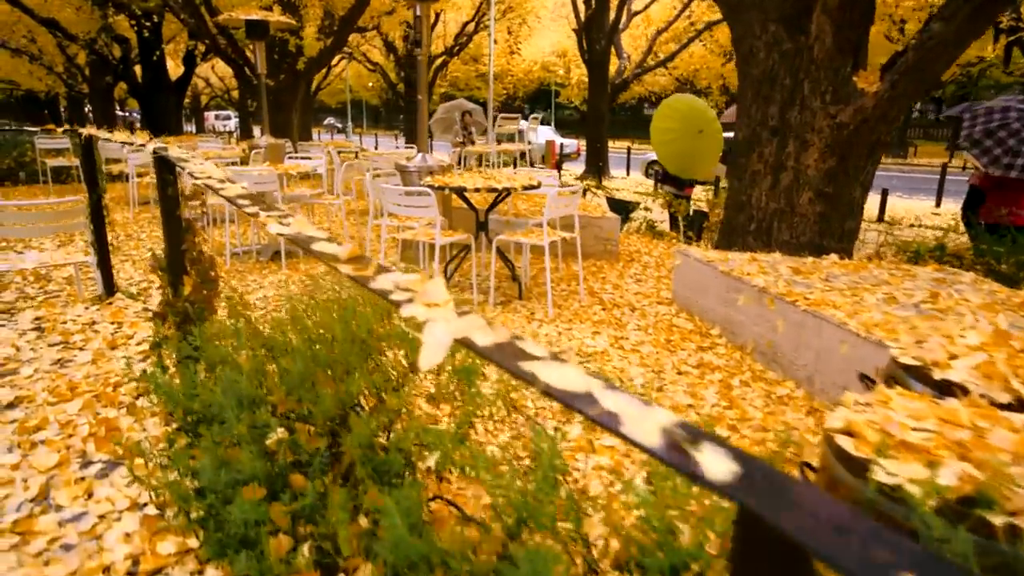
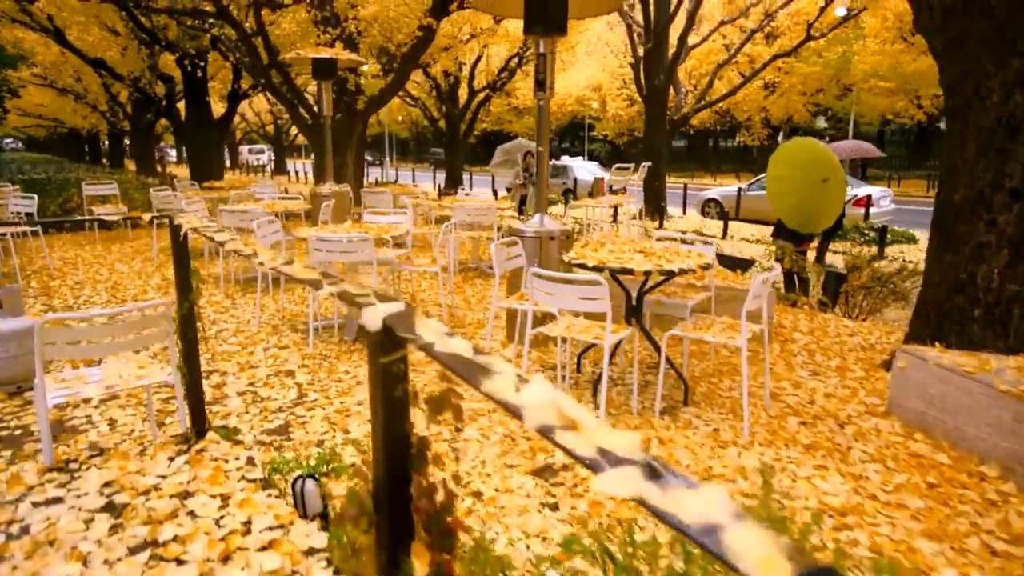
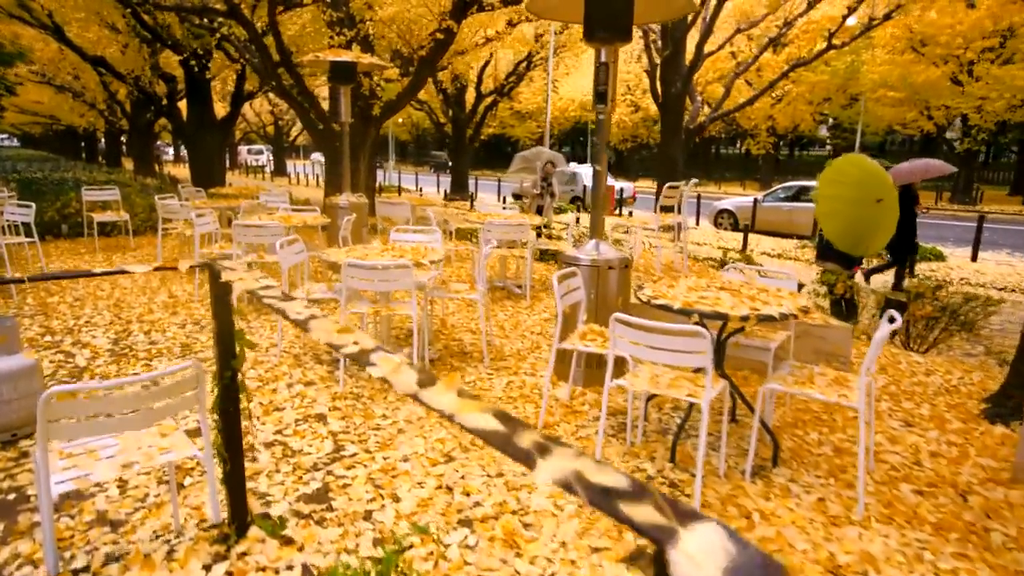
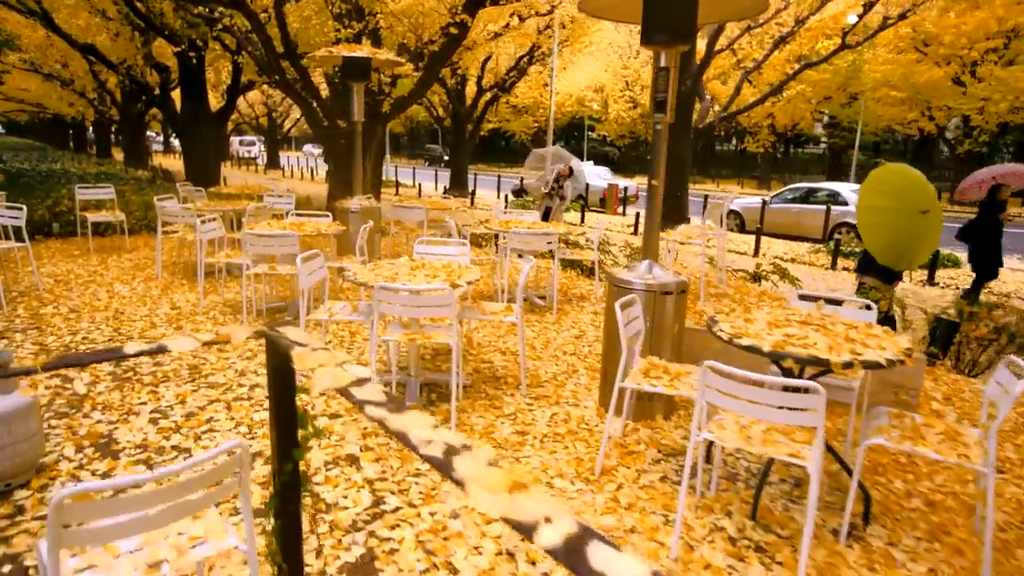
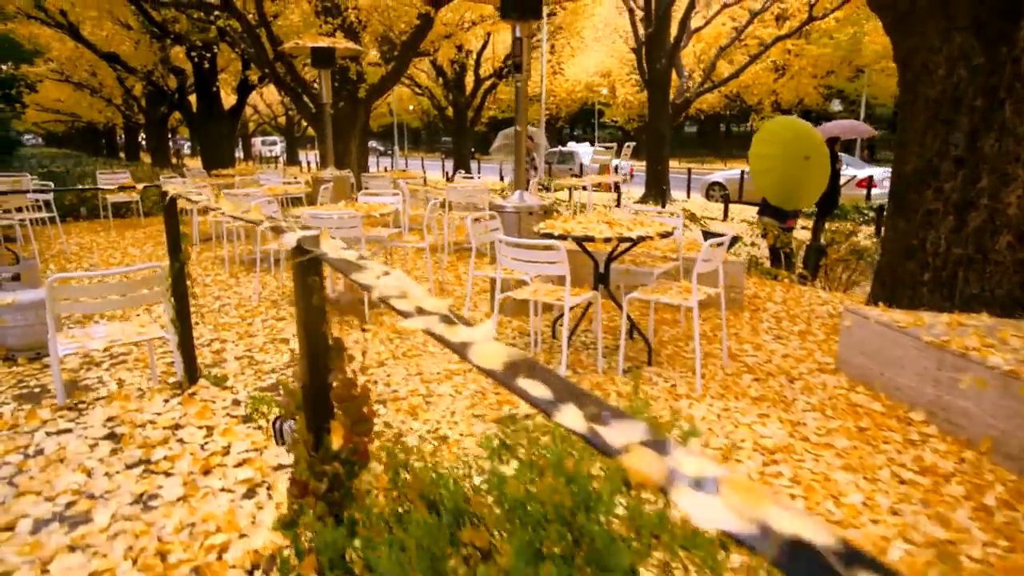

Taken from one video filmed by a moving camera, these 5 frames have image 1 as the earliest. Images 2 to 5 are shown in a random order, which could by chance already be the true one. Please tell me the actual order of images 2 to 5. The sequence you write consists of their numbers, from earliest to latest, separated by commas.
5, 2, 3, 4
